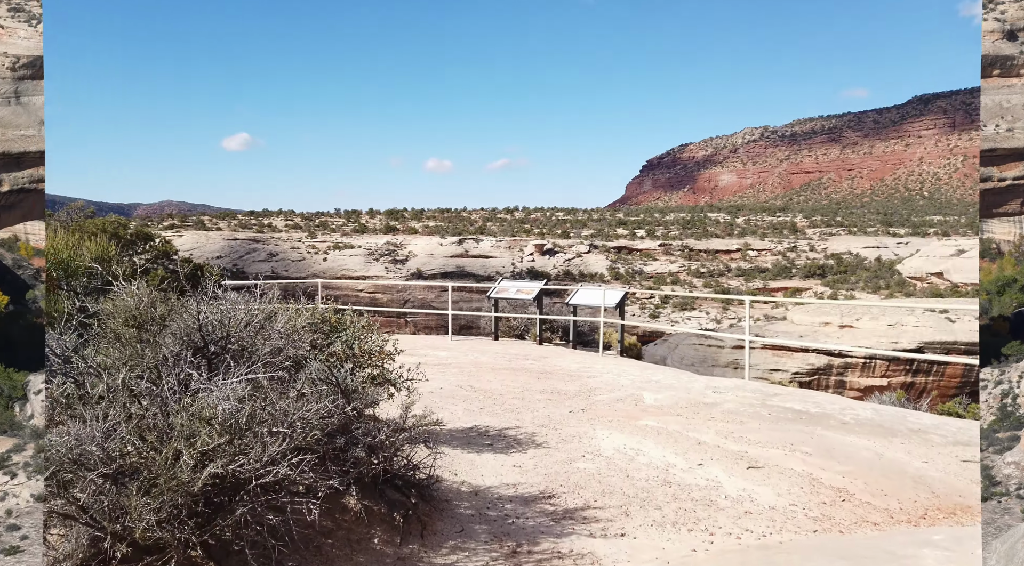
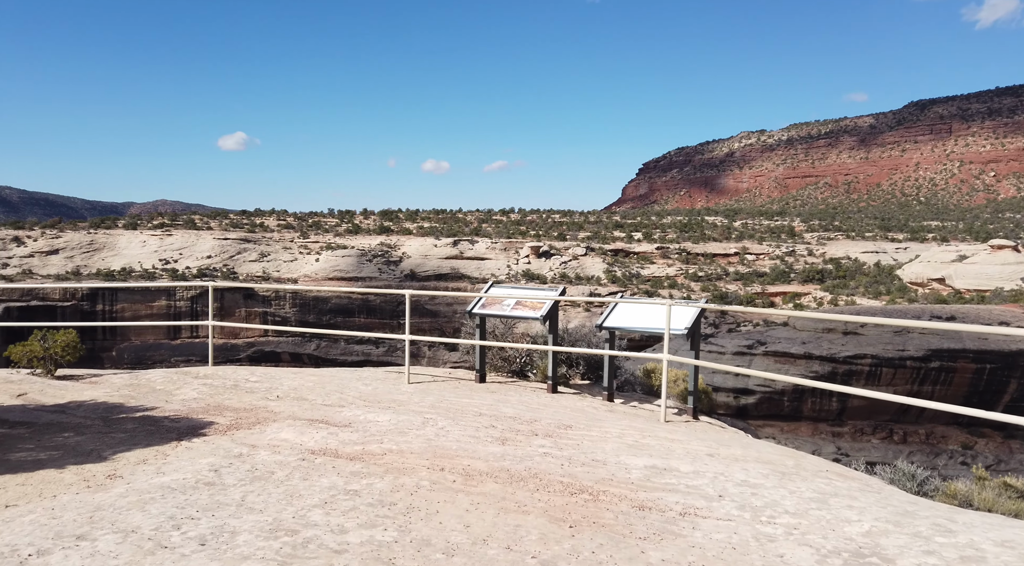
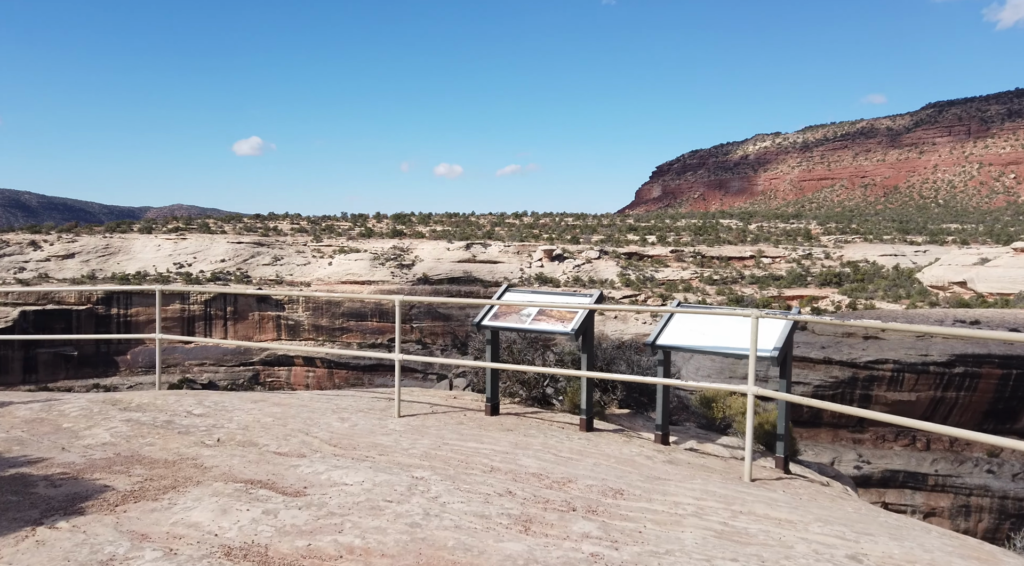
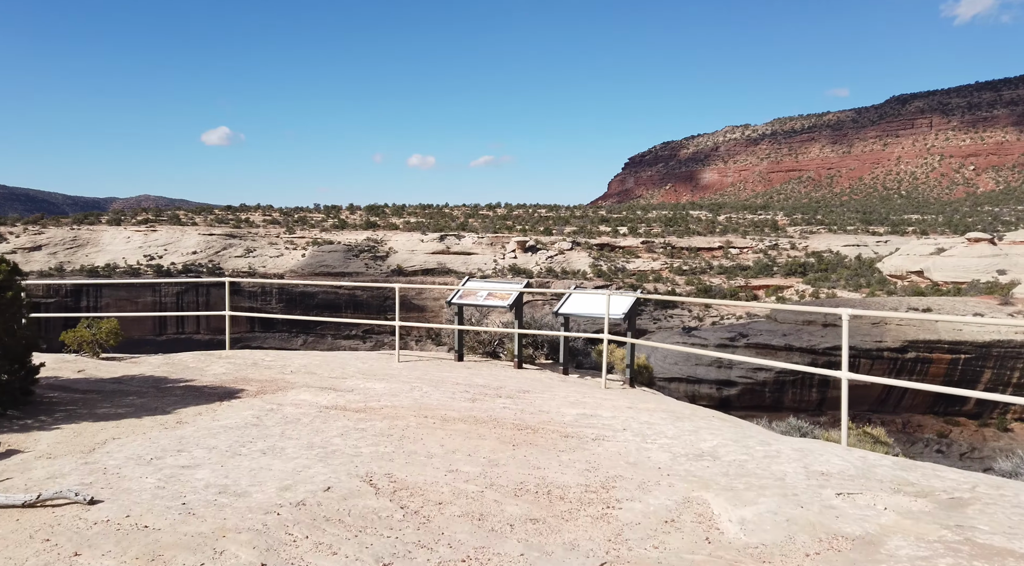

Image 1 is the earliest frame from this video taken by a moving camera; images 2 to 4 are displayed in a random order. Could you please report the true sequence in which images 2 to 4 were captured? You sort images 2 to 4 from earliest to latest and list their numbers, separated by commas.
4, 2, 3
